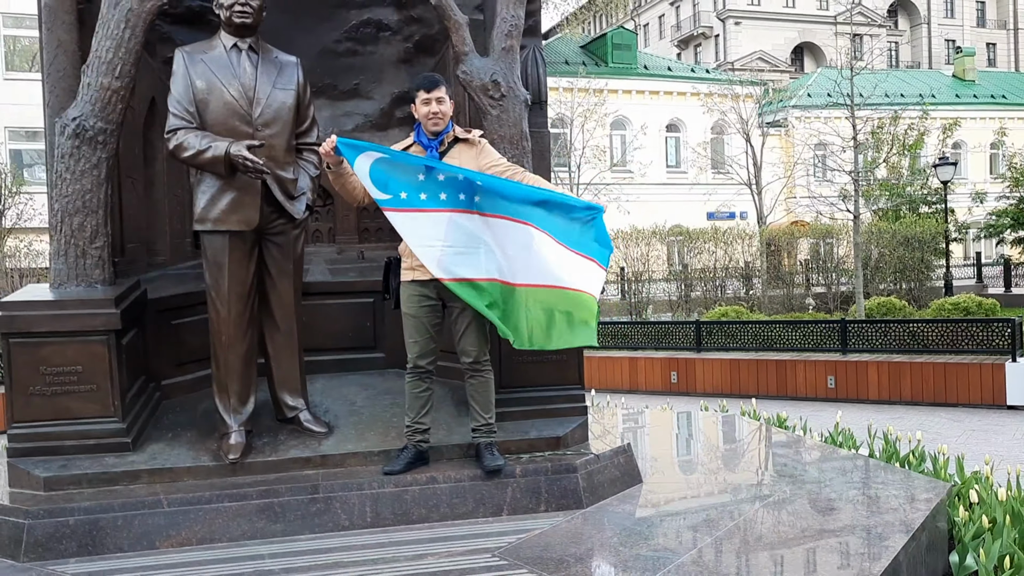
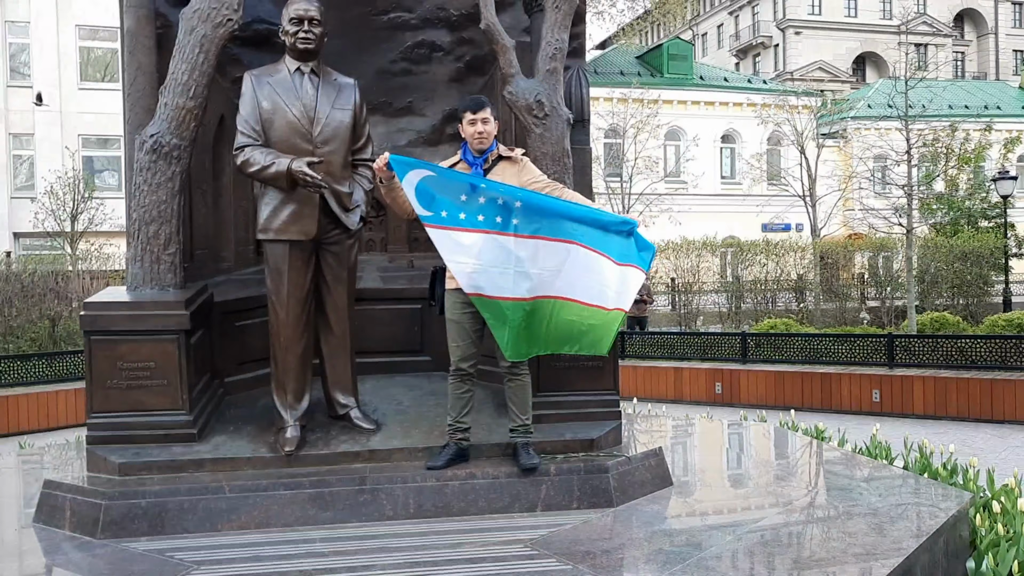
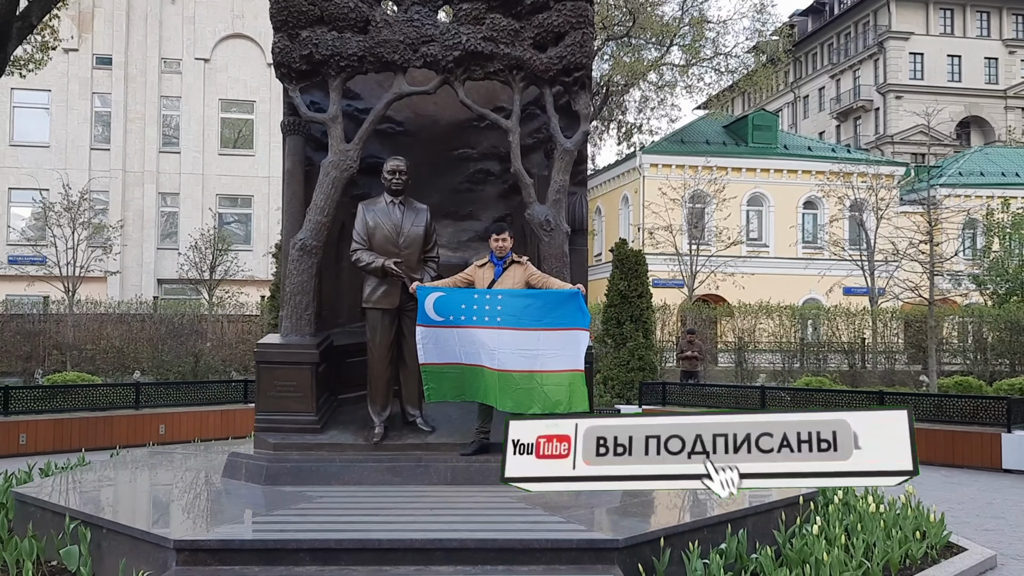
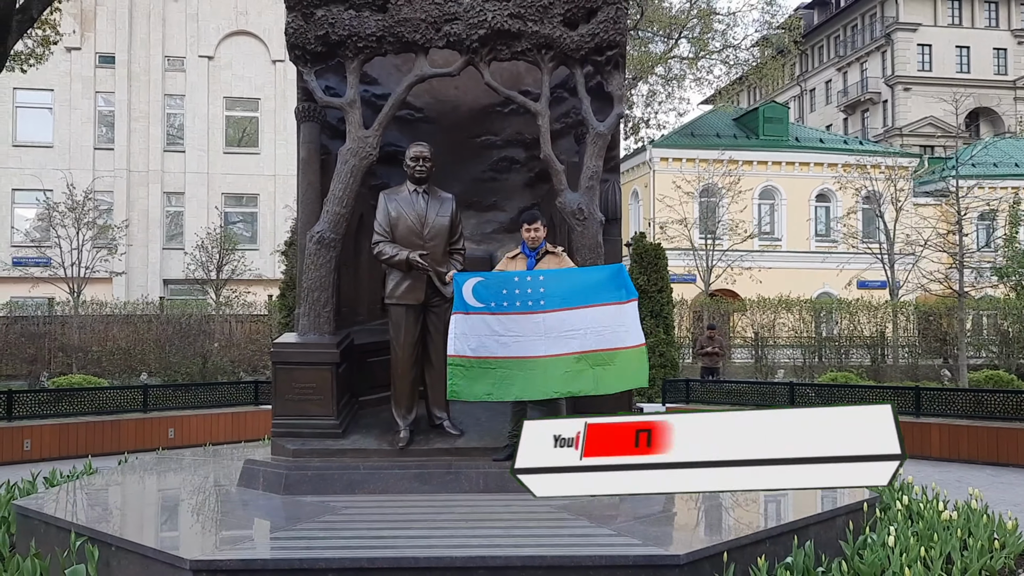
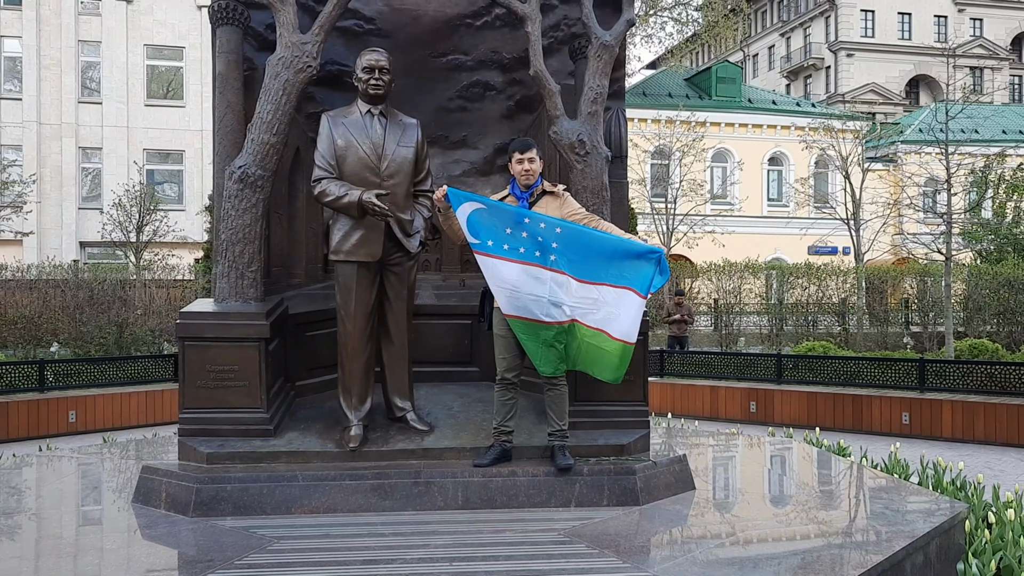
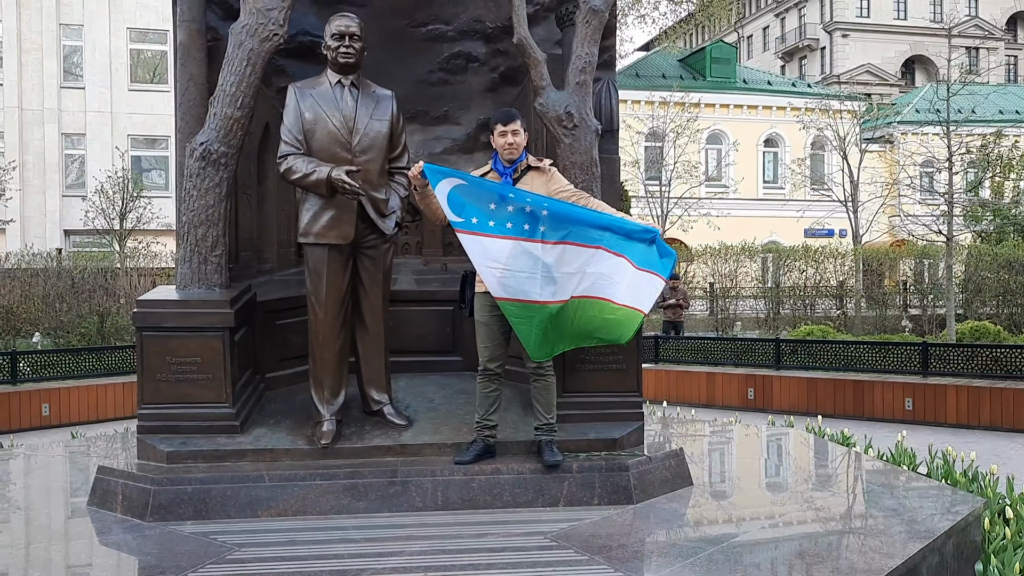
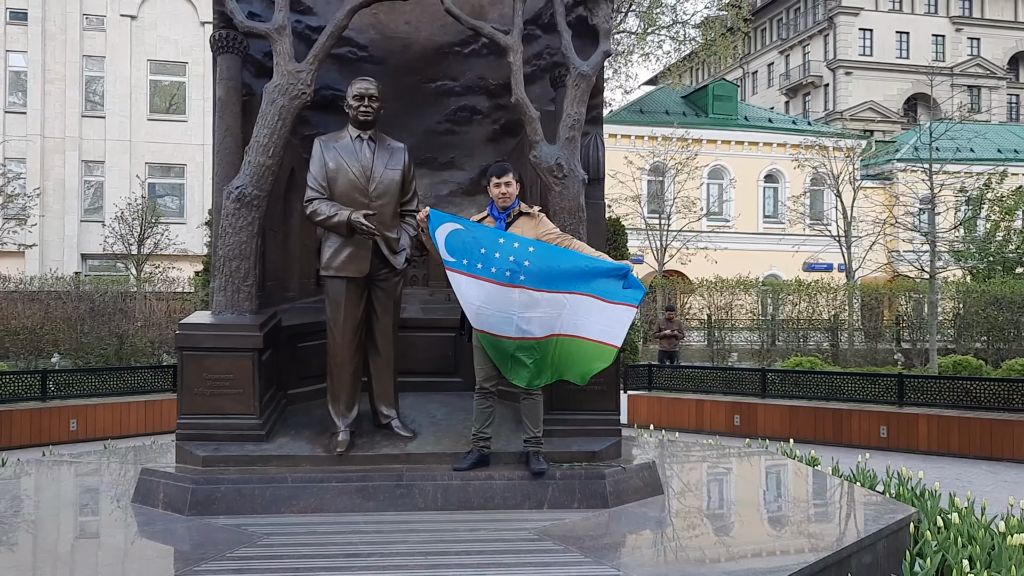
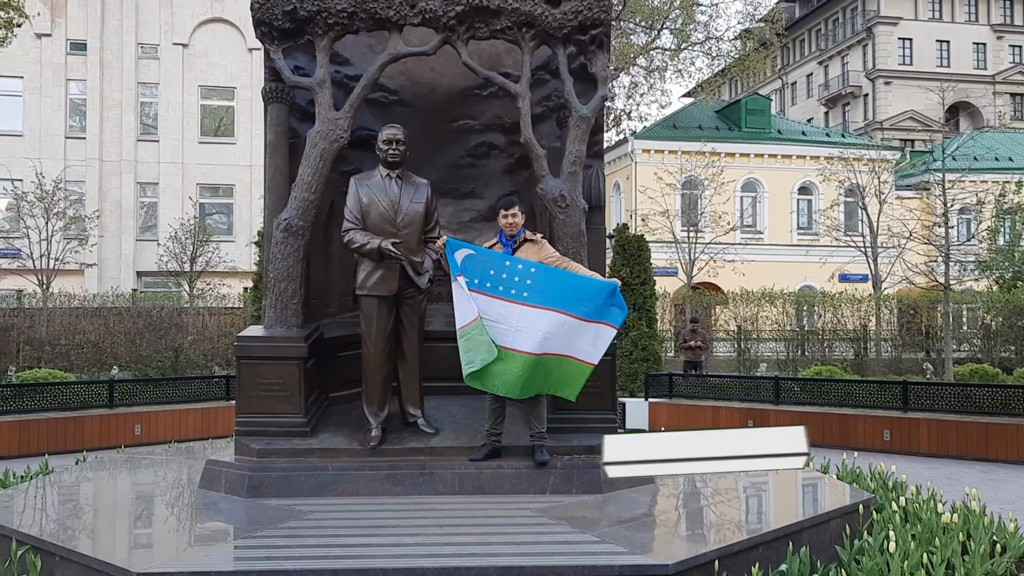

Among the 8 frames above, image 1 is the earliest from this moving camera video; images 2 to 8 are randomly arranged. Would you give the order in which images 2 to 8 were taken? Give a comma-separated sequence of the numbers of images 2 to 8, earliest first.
2, 6, 5, 7, 8, 4, 3
